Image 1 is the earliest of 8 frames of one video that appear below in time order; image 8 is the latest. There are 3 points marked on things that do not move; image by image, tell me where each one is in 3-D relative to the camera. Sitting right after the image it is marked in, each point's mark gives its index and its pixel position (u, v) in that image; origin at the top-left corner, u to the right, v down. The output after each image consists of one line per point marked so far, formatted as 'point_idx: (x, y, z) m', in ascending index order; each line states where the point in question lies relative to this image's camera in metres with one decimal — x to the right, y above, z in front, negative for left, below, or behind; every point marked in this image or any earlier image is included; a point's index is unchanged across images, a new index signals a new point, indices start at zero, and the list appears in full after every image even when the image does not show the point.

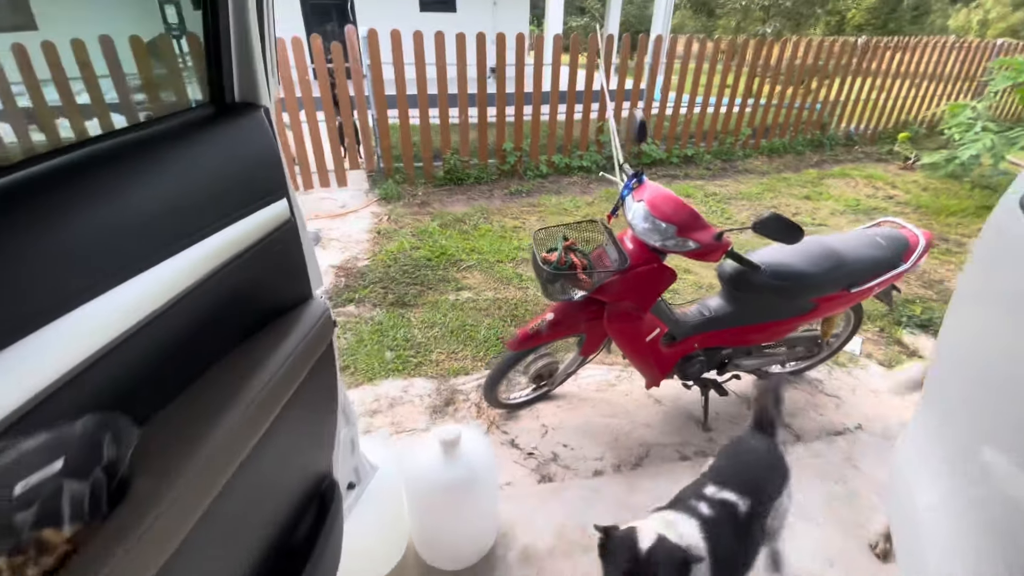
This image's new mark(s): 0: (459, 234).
0: (-0.4, +0.5, +4.0) m
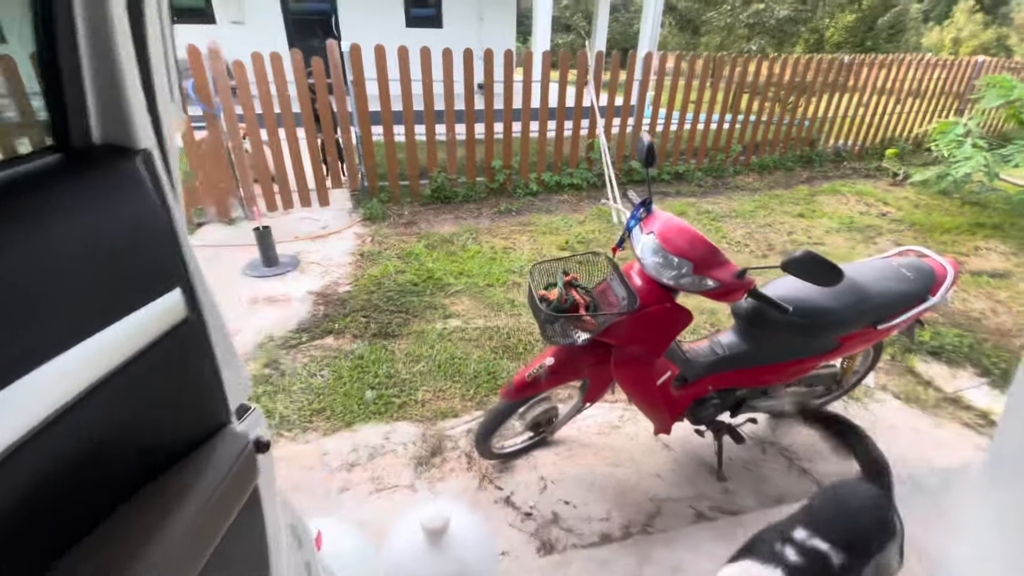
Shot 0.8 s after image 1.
0: (-0.5, +0.3, +3.8) m
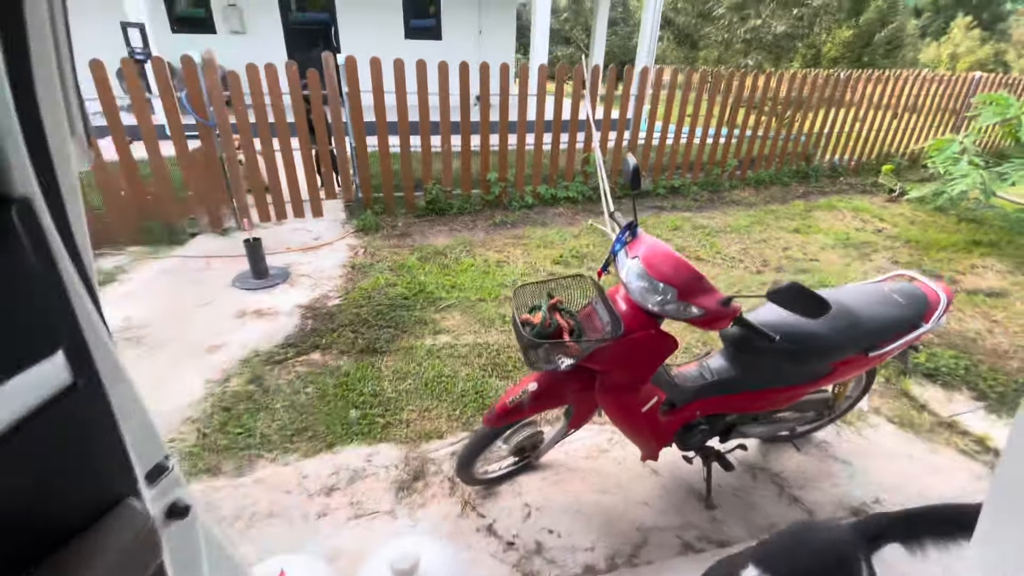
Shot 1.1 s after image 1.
0: (-0.6, +0.2, +3.8) m
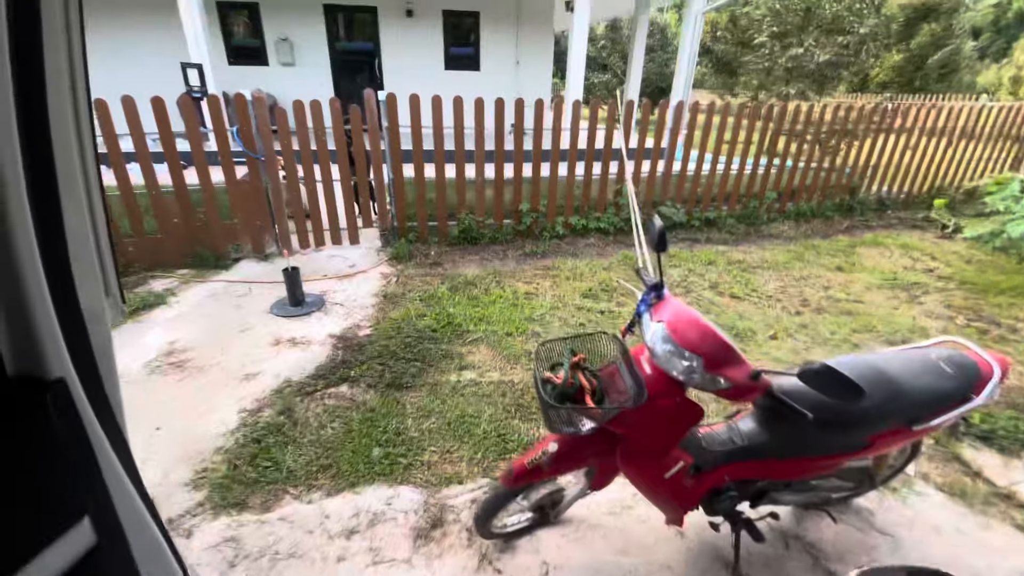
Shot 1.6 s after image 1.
0: (-0.4, -0.1, +3.8) m
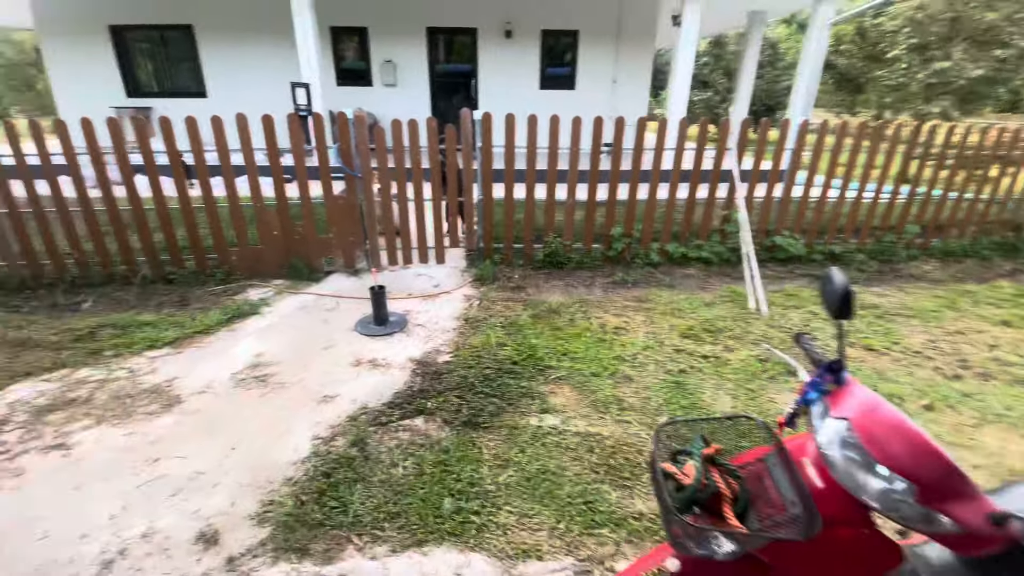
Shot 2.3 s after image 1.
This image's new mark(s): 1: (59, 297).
0: (+0.3, -0.3, +3.5) m
1: (-3.9, -0.1, +4.1) m
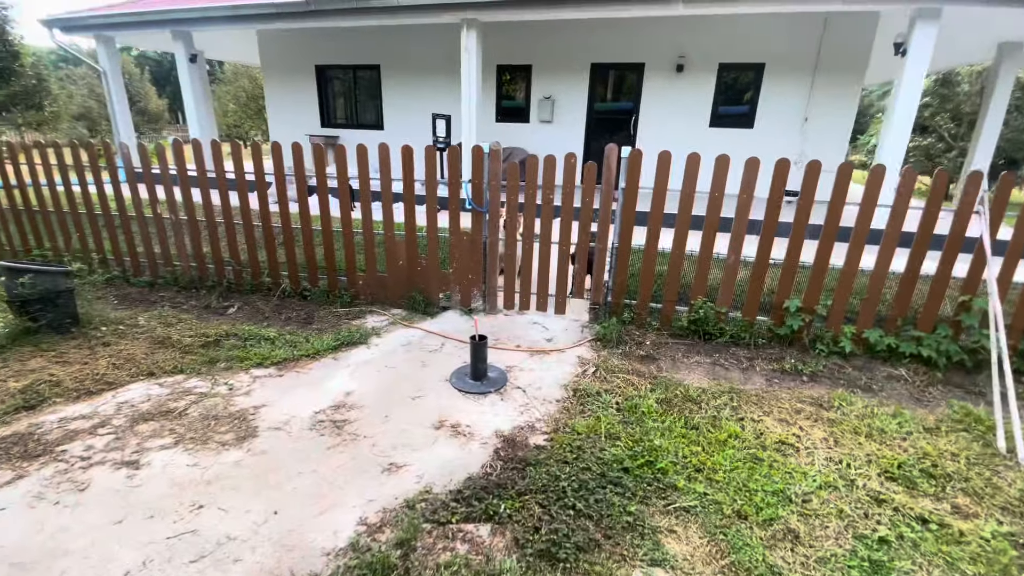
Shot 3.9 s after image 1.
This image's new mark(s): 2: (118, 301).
0: (+1.0, -0.8, +2.7) m
1: (-2.8, -0.1, +4.5) m
2: (-3.7, -0.1, +4.5) m
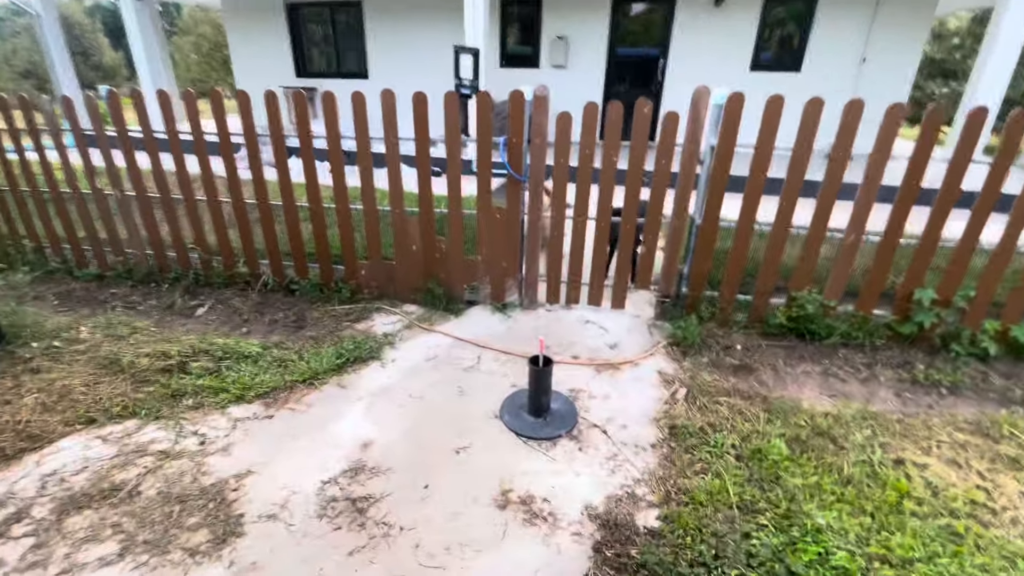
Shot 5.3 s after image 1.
0: (+1.4, -0.8, +2.0) m
1: (-2.5, -0.1, +3.6) m
2: (-3.4, -0.1, +3.6) m
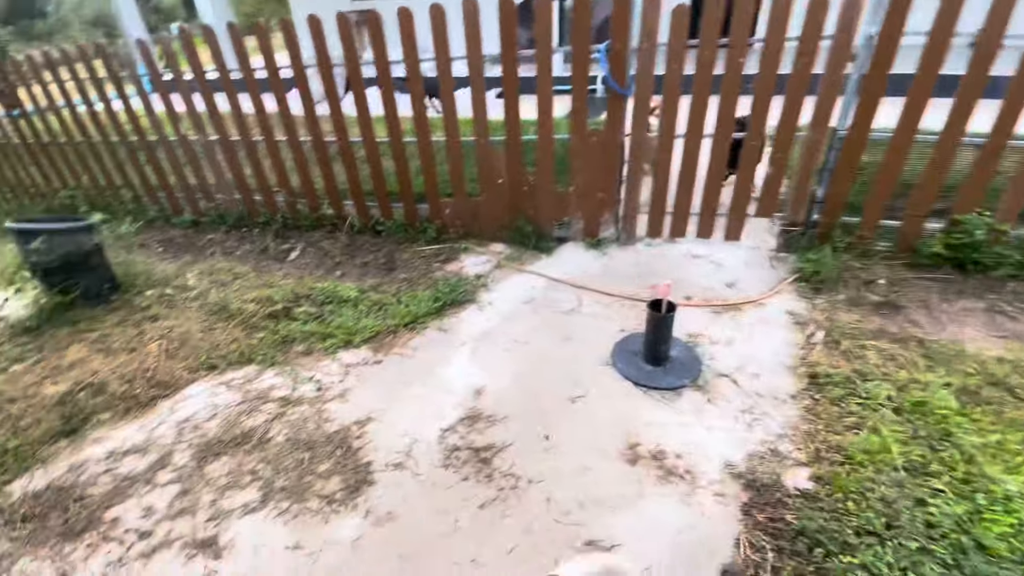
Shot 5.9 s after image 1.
0: (+1.8, -0.6, +1.7) m
1: (-1.8, +0.4, +3.6) m
2: (-2.7, +0.3, +3.8) m
